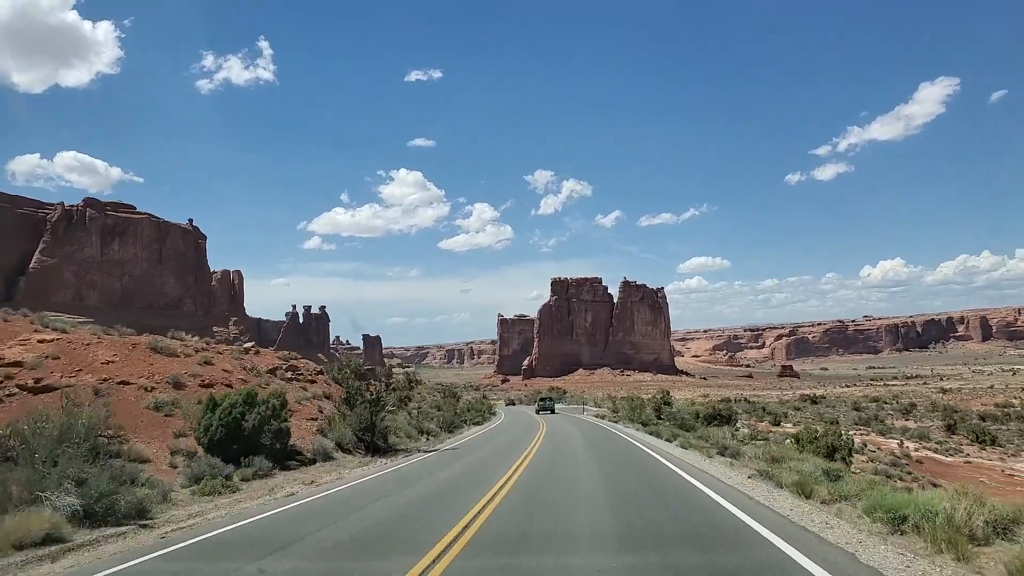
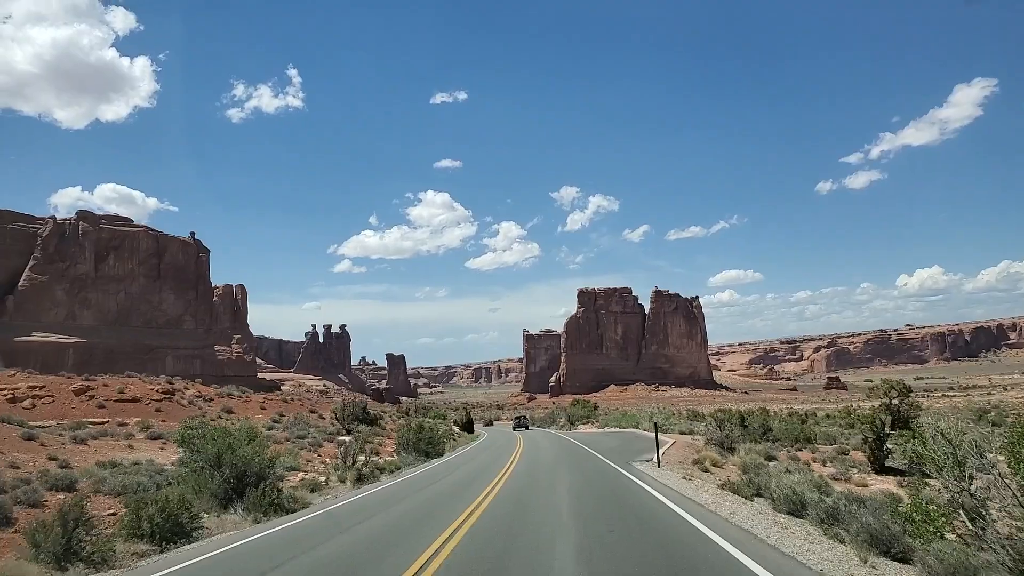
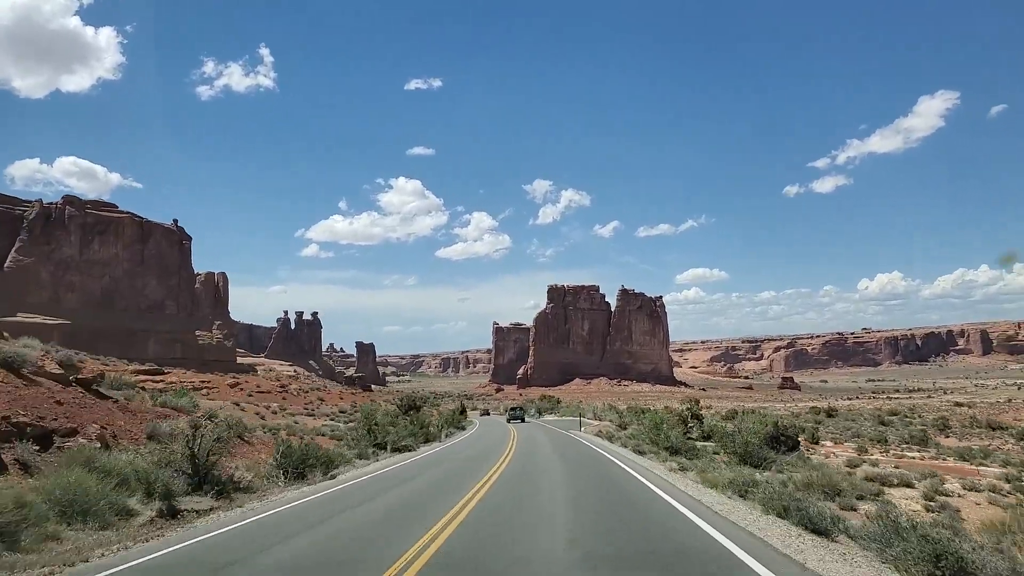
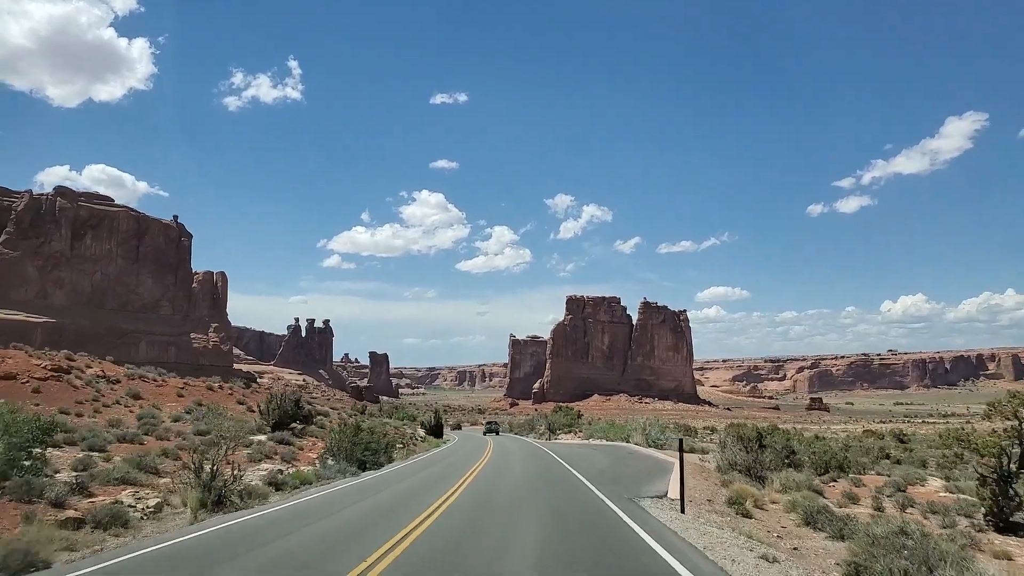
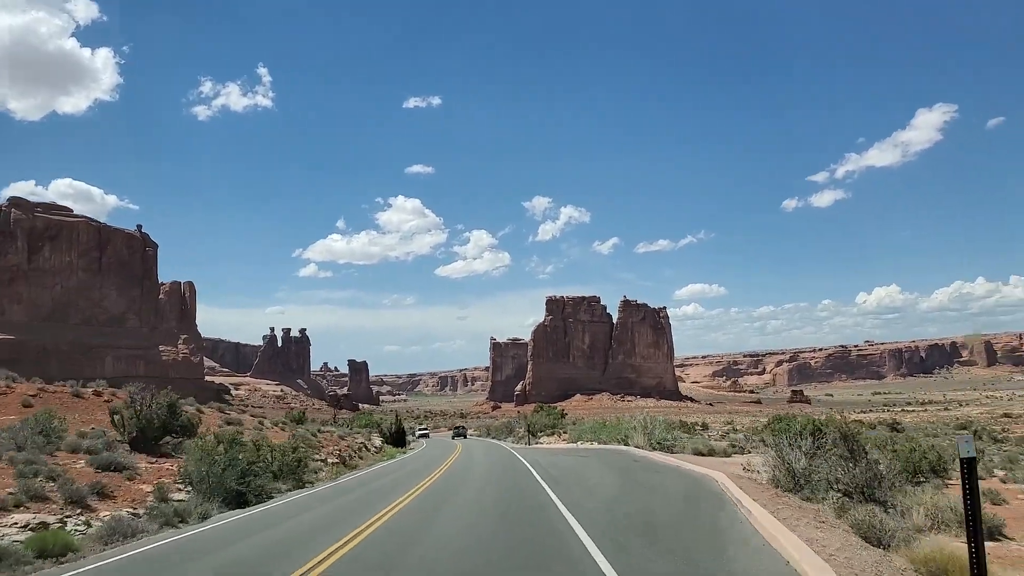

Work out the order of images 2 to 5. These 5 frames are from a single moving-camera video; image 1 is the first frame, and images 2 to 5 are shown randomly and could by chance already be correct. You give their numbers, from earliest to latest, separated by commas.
3, 2, 4, 5
